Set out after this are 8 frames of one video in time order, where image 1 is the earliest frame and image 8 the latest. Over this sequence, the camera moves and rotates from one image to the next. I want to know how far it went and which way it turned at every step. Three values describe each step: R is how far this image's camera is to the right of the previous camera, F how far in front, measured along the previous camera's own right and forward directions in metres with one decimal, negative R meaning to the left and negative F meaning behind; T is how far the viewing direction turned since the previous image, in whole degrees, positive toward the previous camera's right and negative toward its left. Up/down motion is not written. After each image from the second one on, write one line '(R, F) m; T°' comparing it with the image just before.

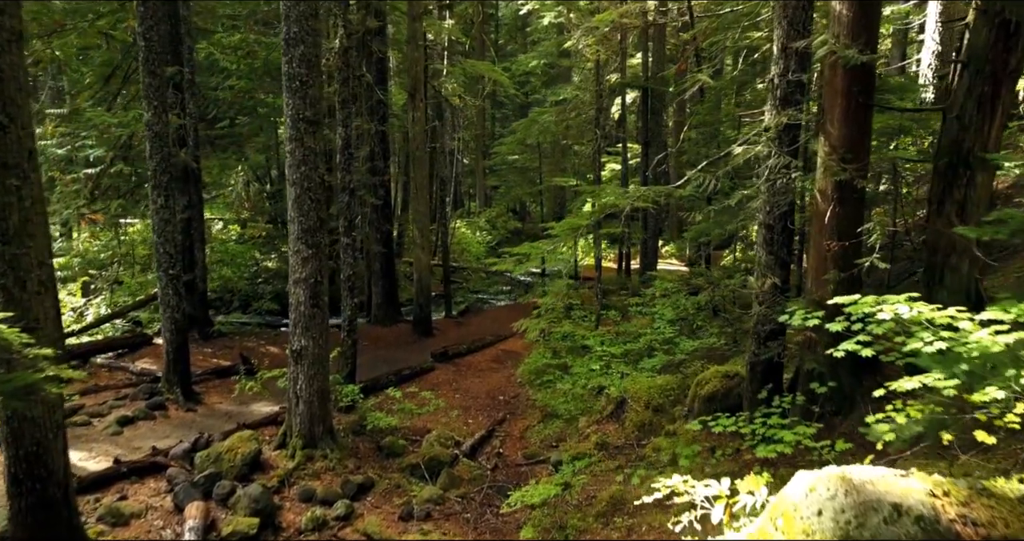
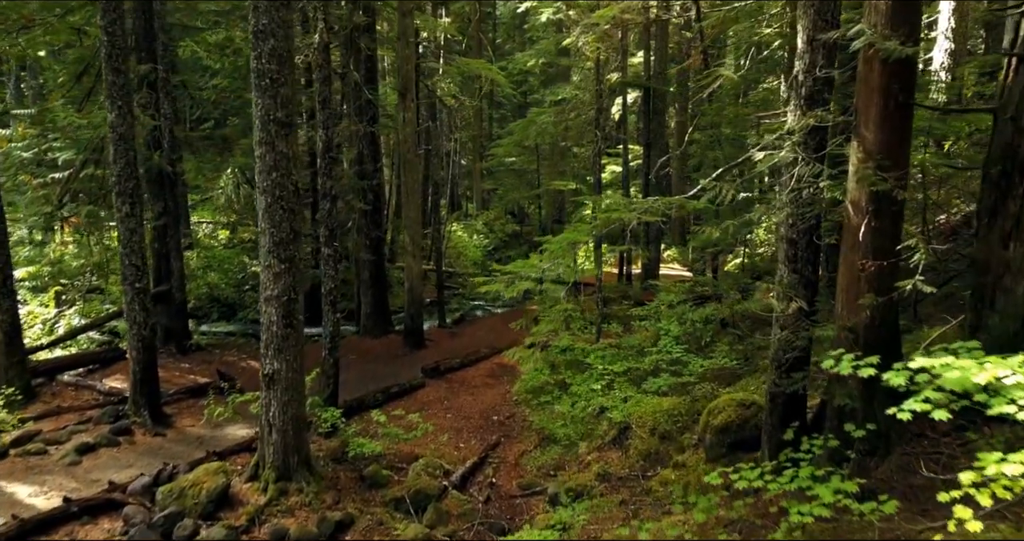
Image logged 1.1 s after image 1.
(+0.1, +0.7) m; 0°
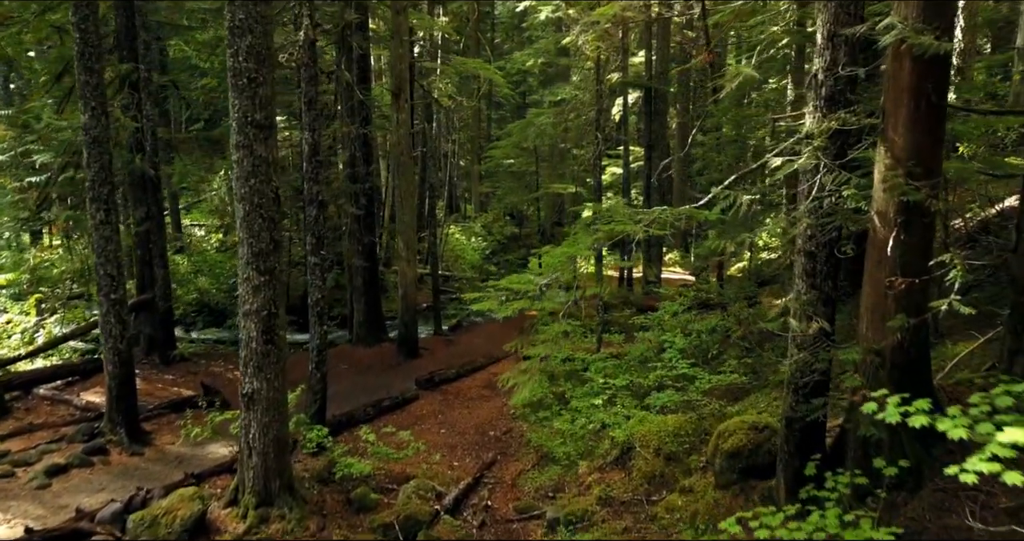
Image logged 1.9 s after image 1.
(0.0, +0.5) m; 0°
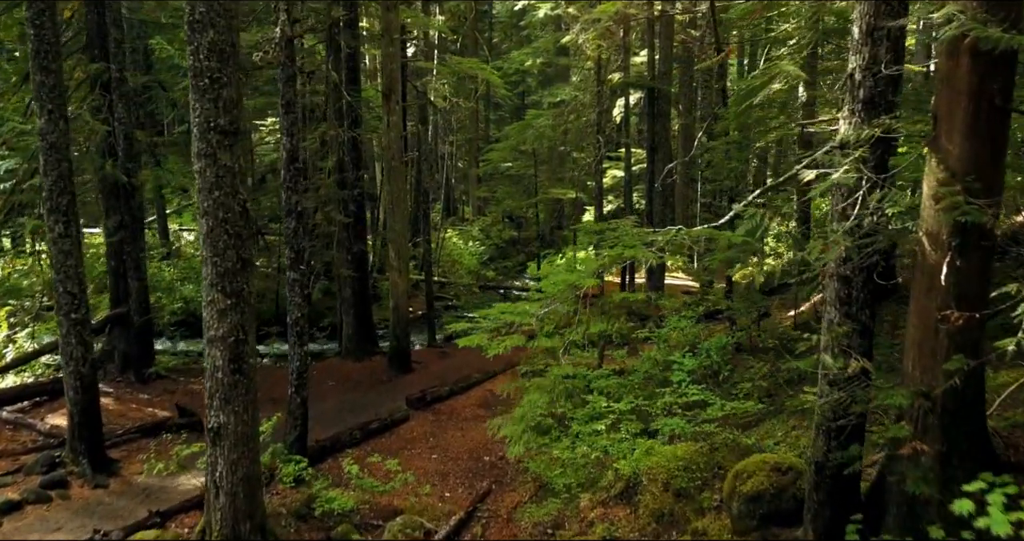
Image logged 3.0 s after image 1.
(+0.1, +0.7) m; 0°
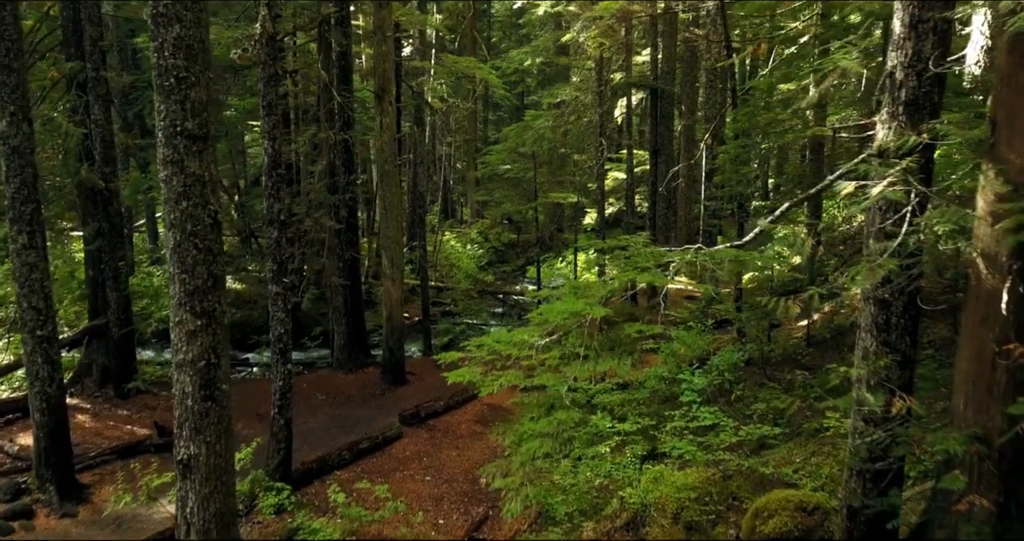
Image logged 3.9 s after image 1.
(0.0, +0.5) m; 0°
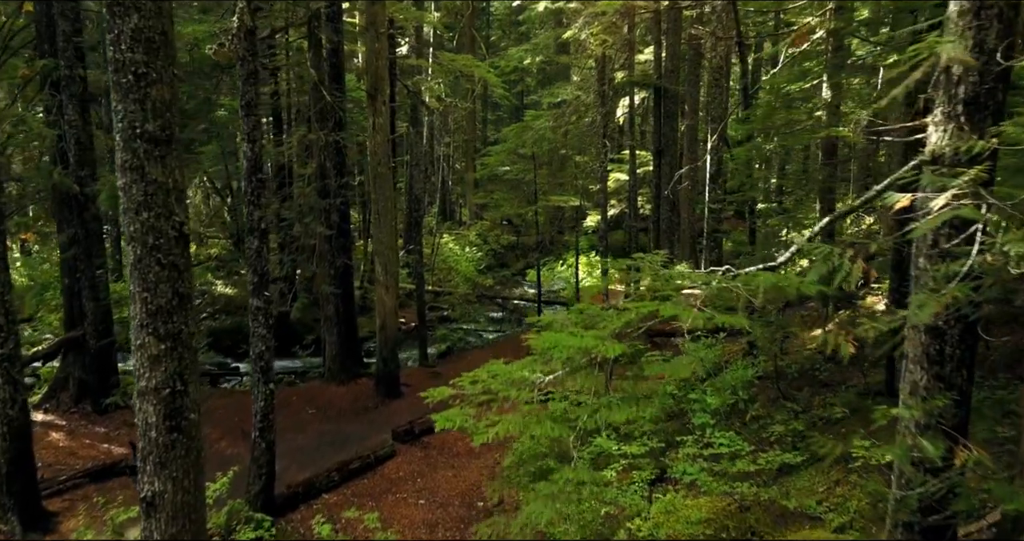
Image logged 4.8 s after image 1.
(0.0, +0.6) m; 0°
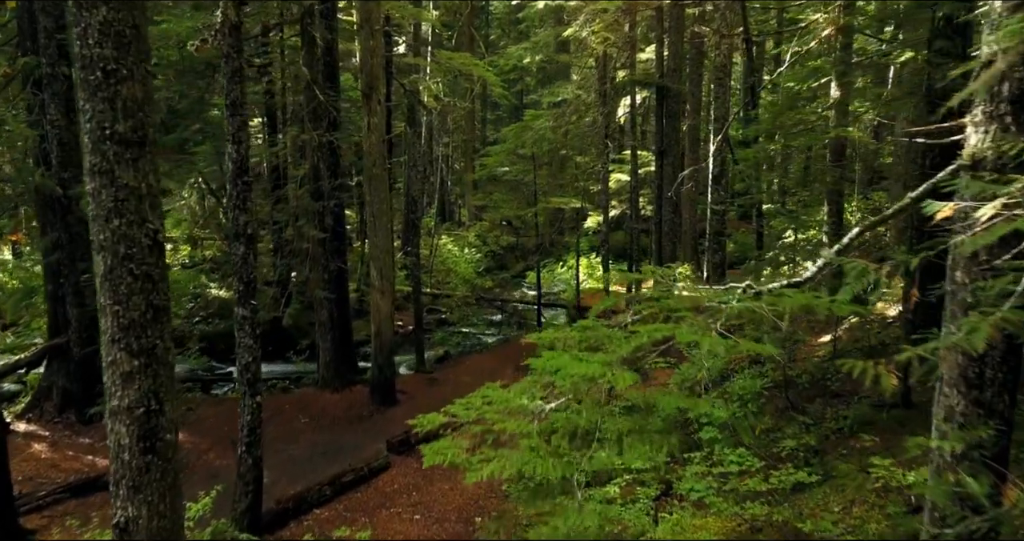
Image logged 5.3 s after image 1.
(0.0, +0.3) m; 0°
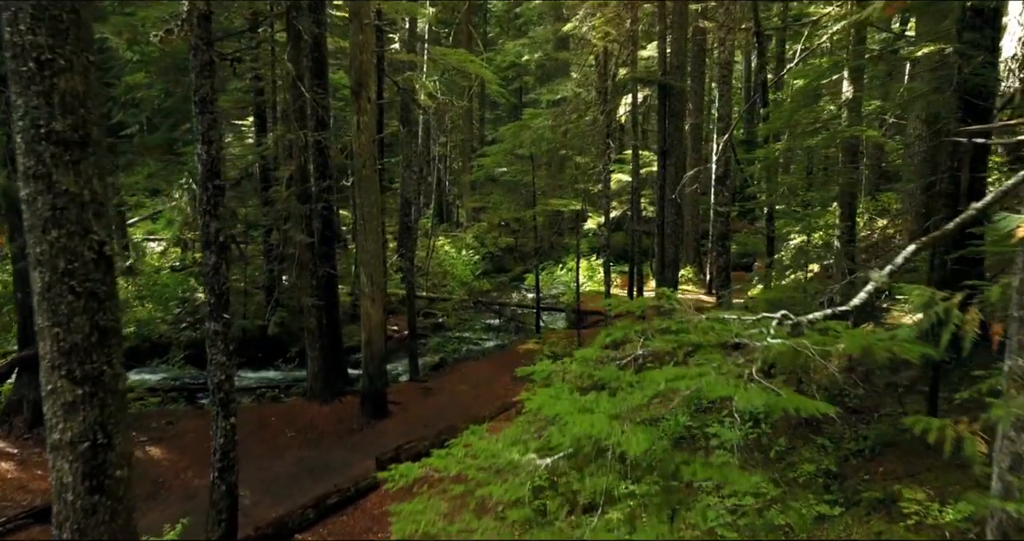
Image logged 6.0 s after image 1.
(+0.1, +0.5) m; 0°
